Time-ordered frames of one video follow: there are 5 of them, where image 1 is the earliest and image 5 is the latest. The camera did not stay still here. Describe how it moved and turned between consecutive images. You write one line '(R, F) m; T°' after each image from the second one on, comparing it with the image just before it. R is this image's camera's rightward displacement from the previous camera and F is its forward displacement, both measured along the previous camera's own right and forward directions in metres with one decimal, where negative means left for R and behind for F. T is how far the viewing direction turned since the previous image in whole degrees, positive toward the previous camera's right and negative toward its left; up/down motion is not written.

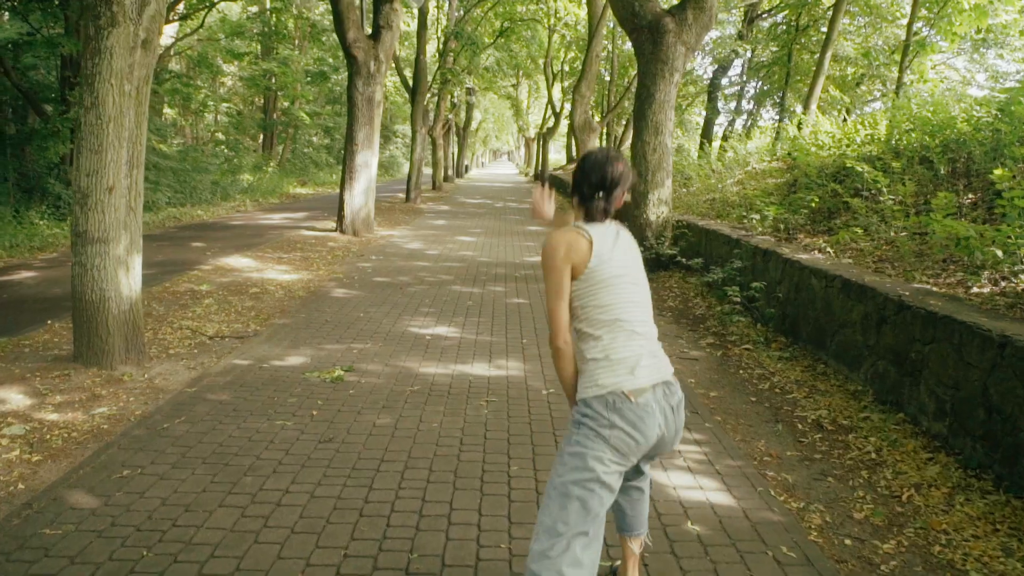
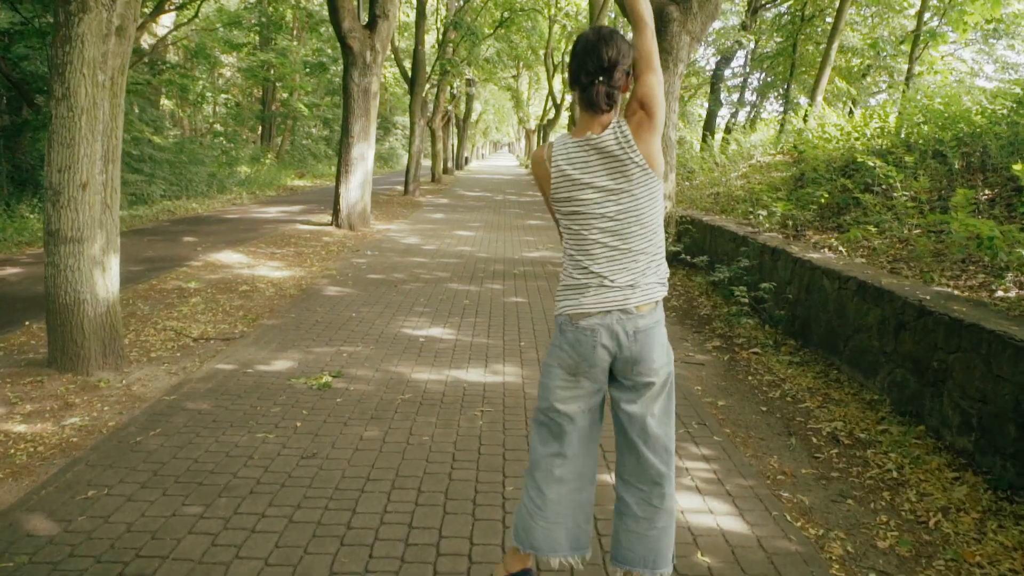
(0.0, +0.3) m; 0°
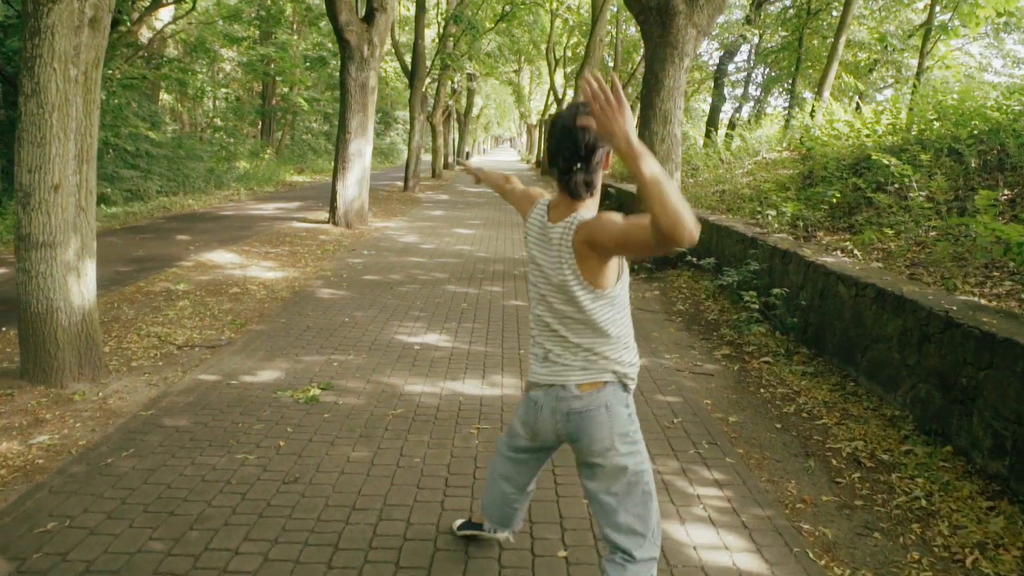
(0.0, +0.3) m; 0°
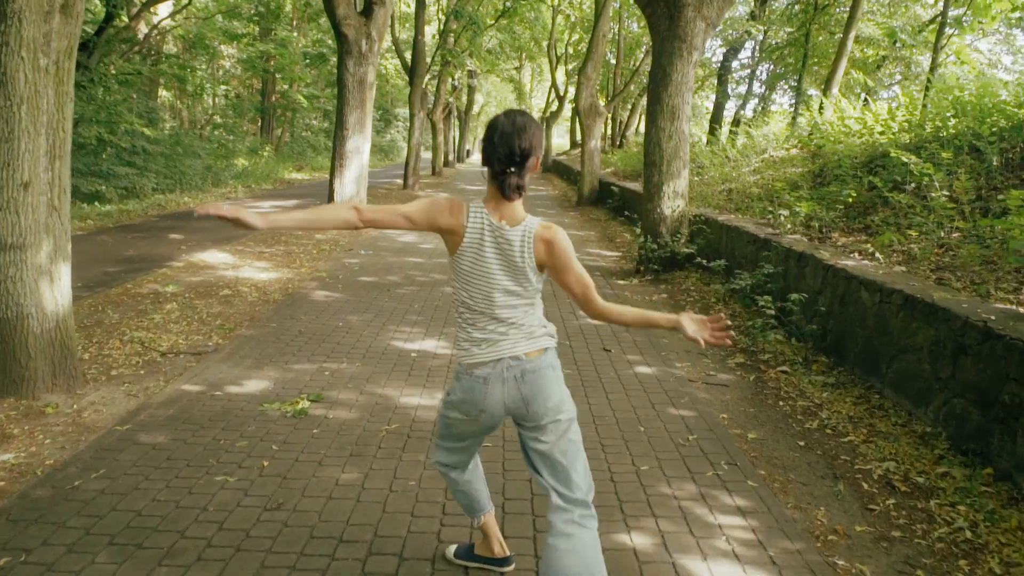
(0.0, +0.3) m; 0°
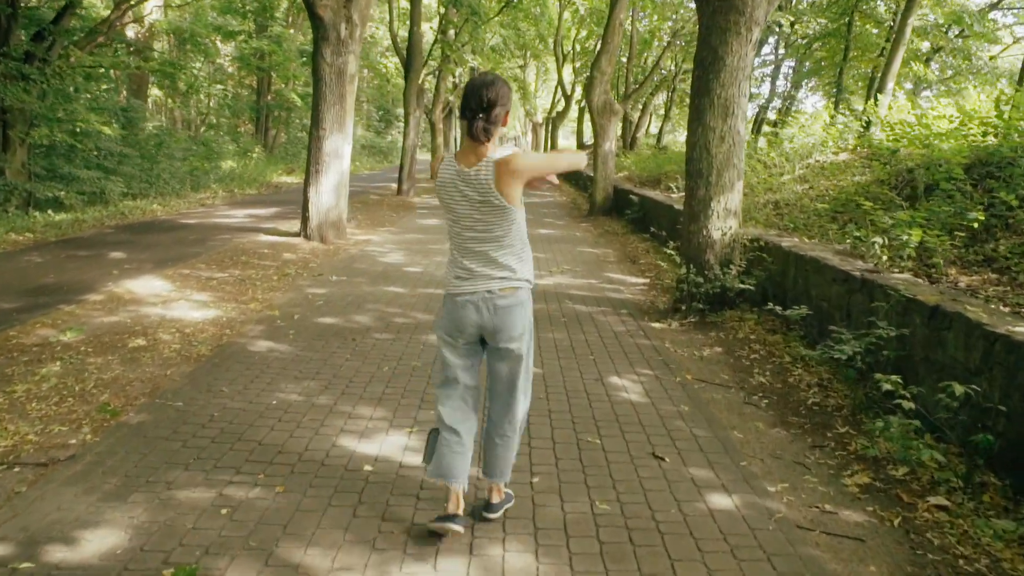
(0.0, +2.0) m; 0°
